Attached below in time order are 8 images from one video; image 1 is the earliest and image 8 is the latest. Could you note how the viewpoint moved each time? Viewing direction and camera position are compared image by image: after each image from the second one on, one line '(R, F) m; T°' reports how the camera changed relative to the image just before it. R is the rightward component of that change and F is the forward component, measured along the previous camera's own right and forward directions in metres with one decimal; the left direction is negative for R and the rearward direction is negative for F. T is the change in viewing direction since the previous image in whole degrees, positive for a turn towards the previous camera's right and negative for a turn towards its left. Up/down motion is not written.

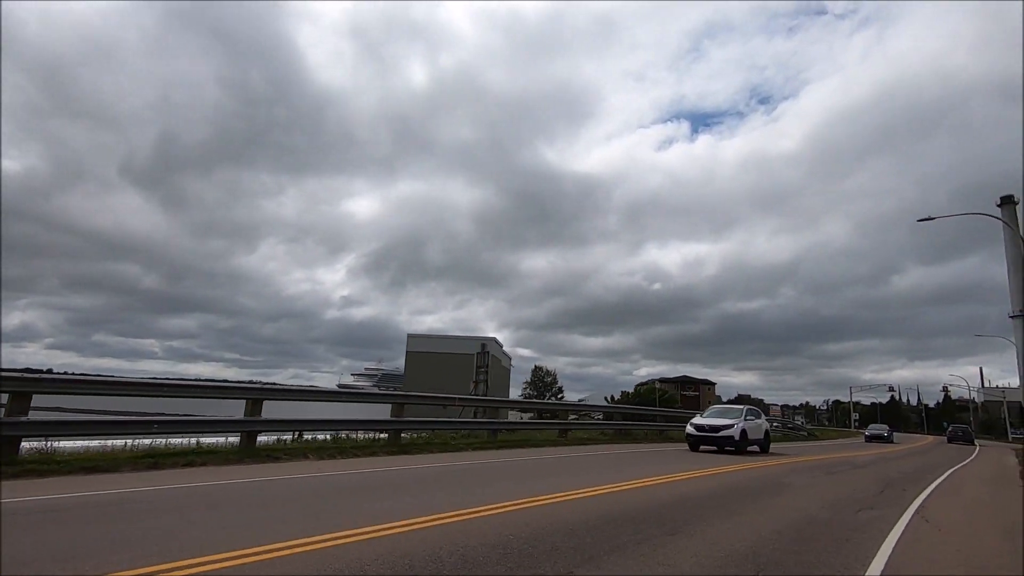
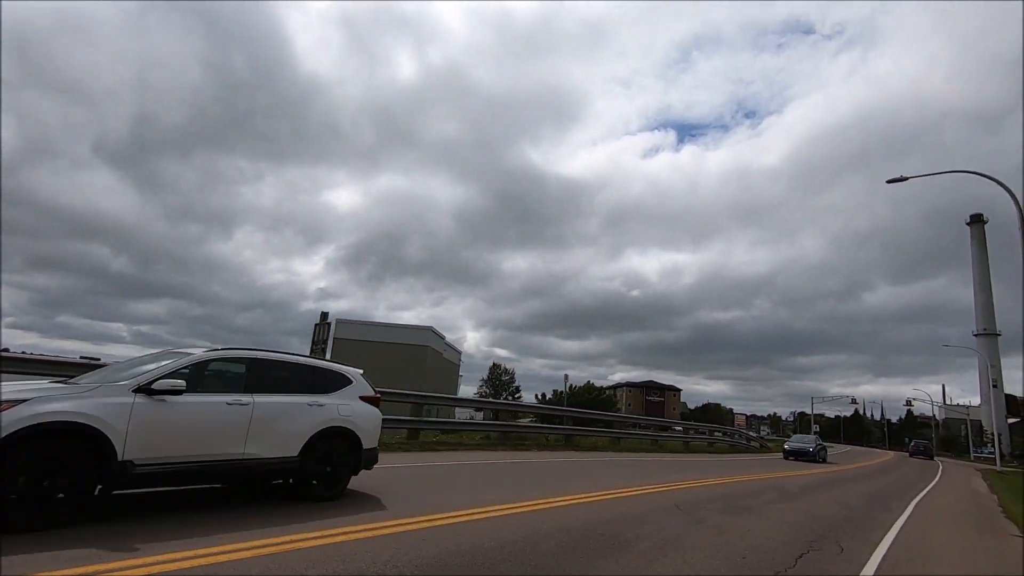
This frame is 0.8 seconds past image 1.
(+1.4, +1.8) m; +2°
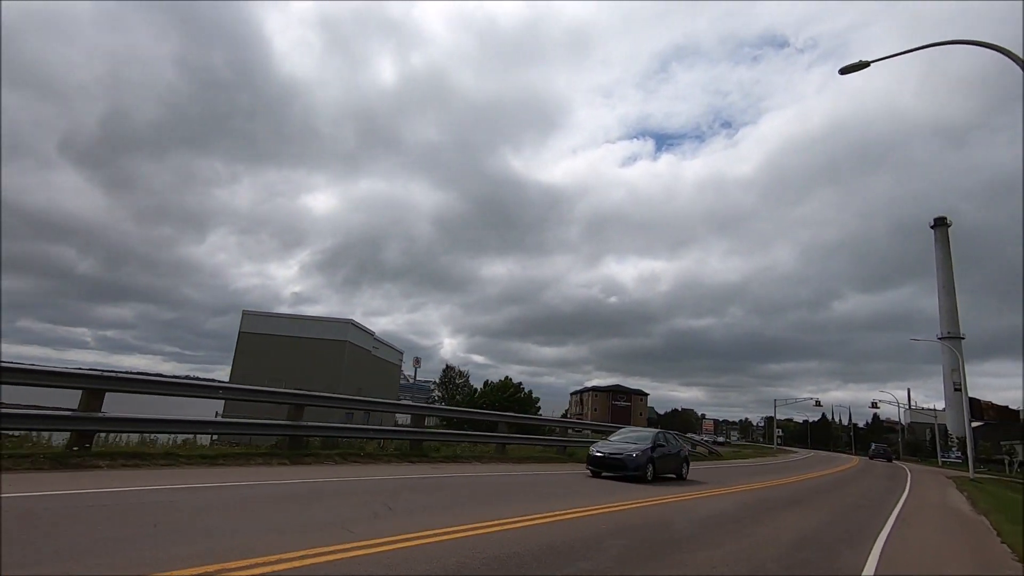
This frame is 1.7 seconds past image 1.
(+2.0, +2.7) m; +2°
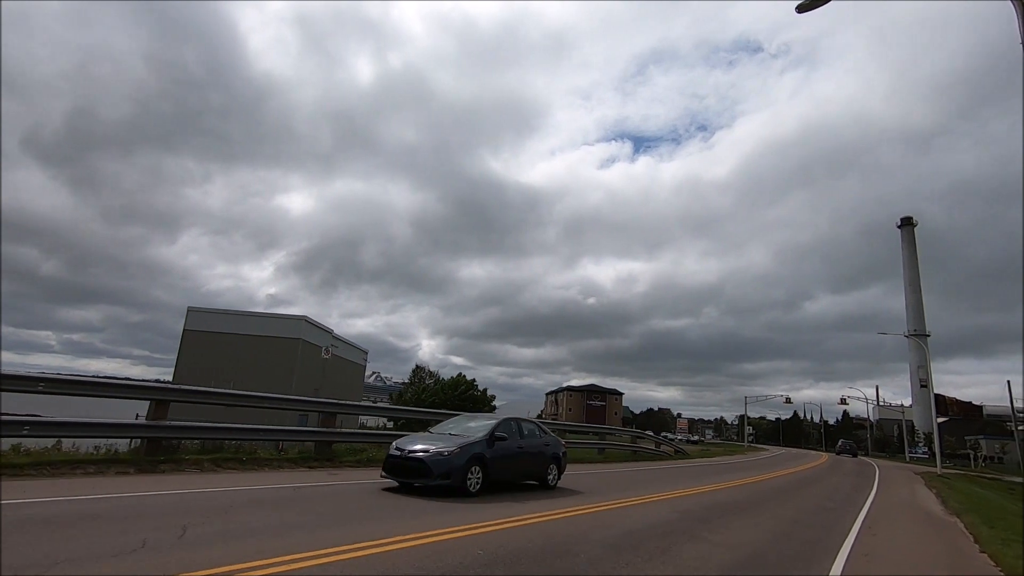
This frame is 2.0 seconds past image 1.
(+0.7, +0.9) m; +2°
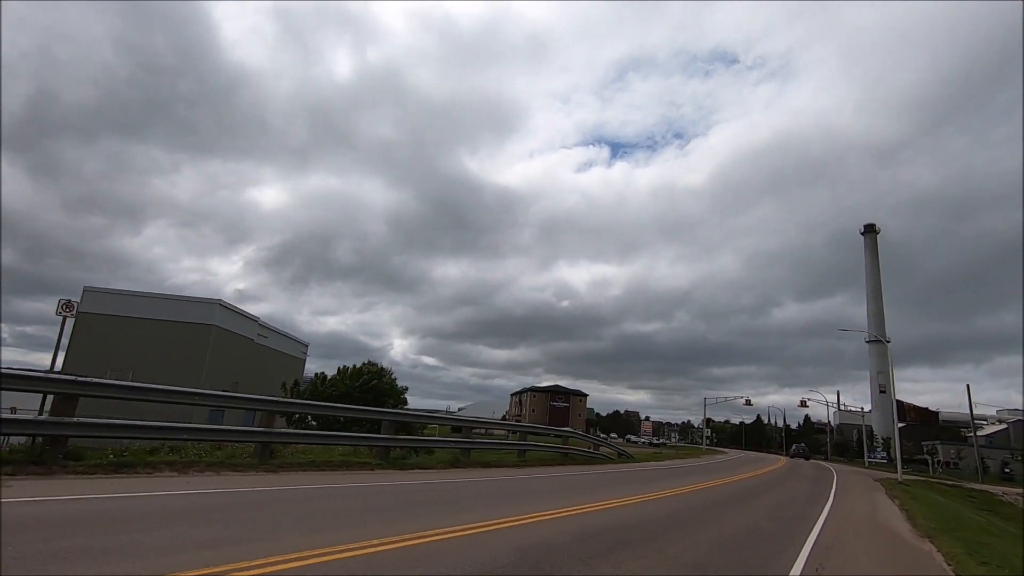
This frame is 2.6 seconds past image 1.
(+1.2, +1.7) m; +3°
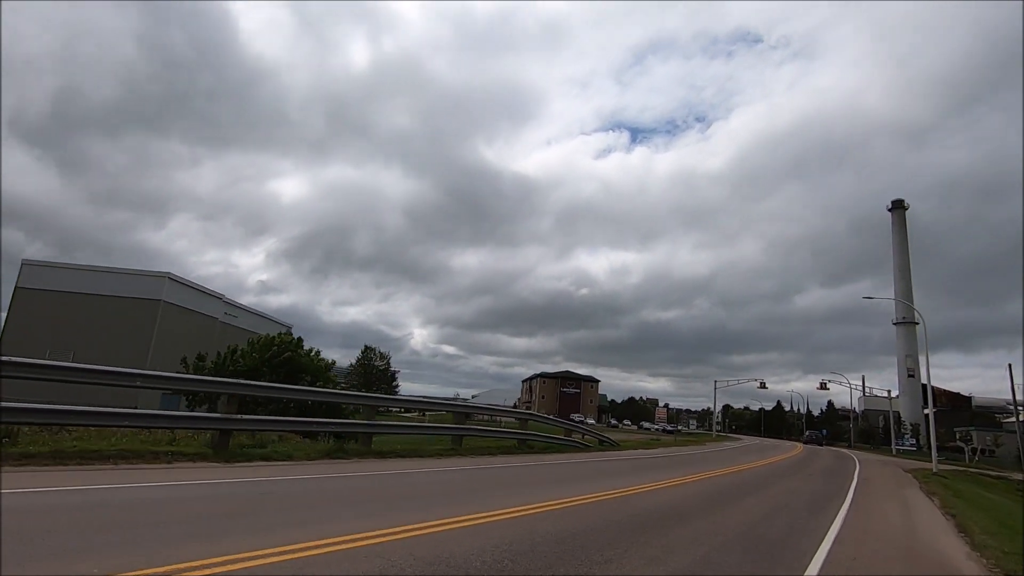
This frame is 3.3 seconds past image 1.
(+1.3, +2.1) m; -2°
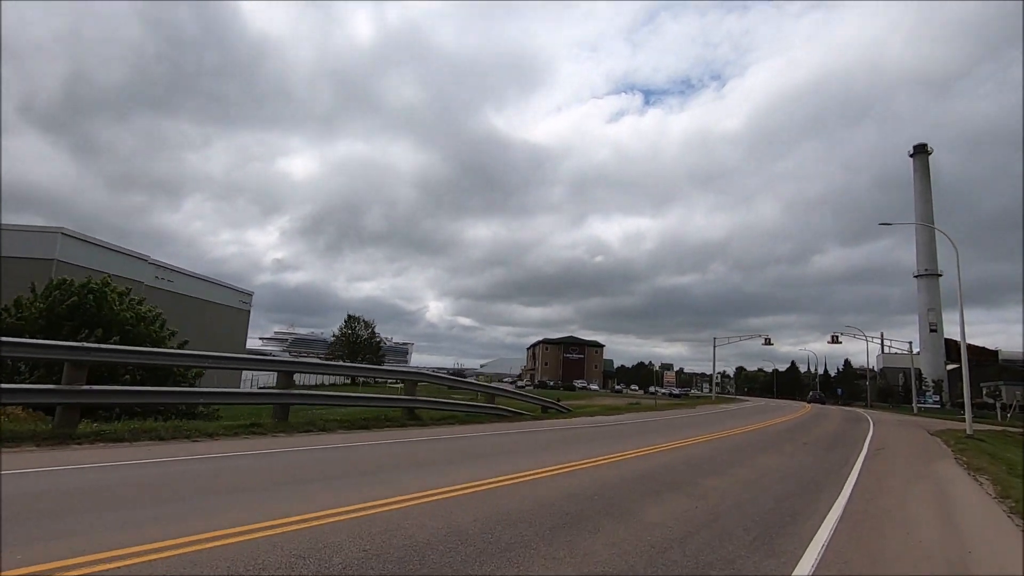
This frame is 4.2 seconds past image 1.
(+1.8, +2.6) m; -2°
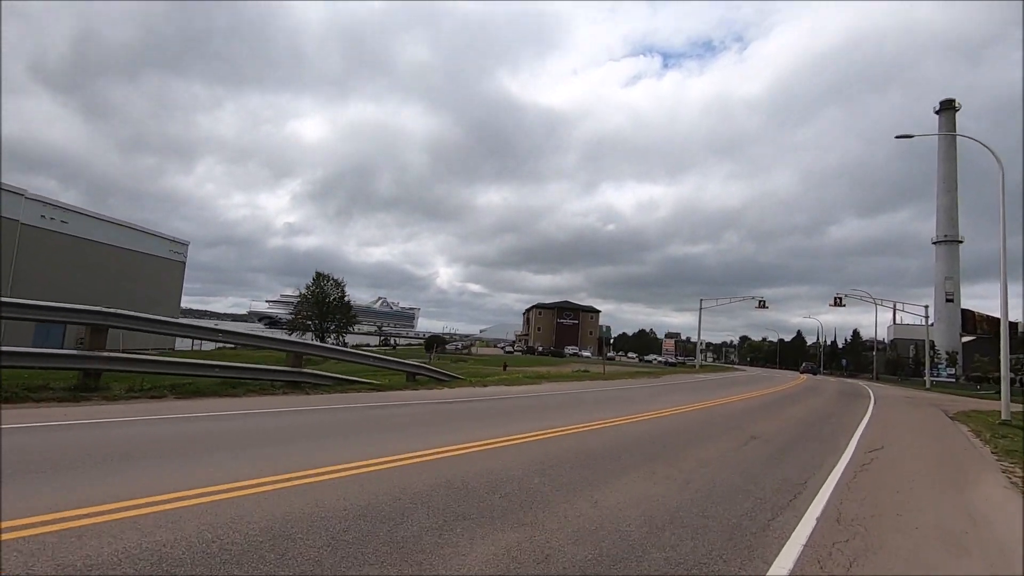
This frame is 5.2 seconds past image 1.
(+2.1, +2.9) m; -1°
